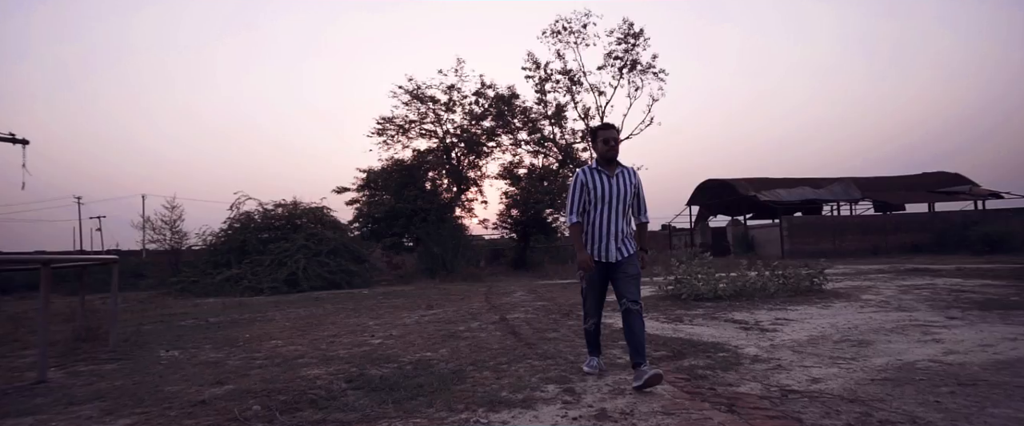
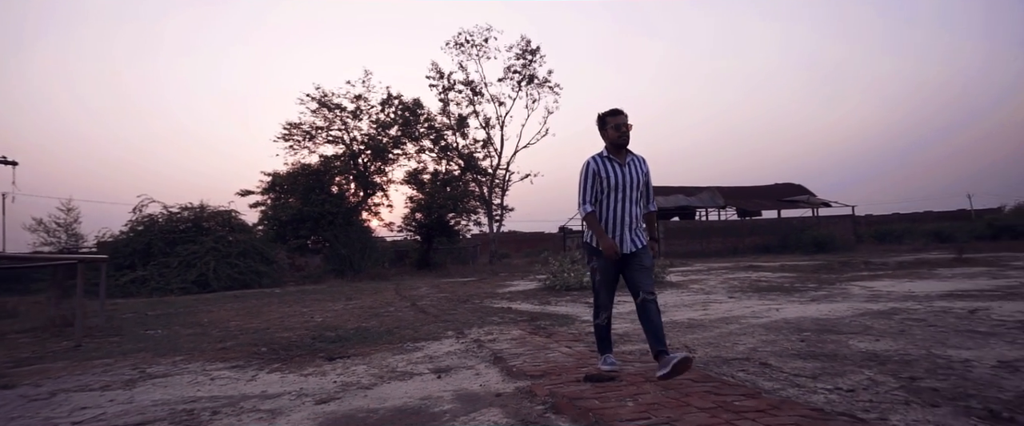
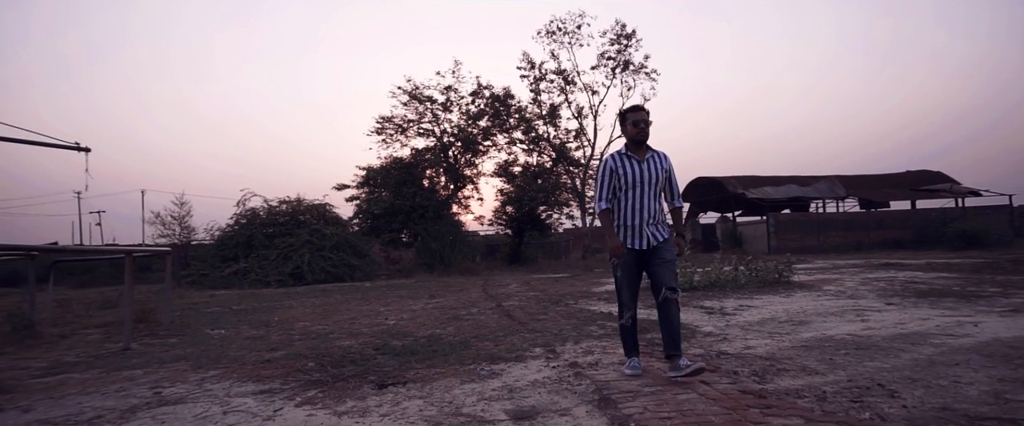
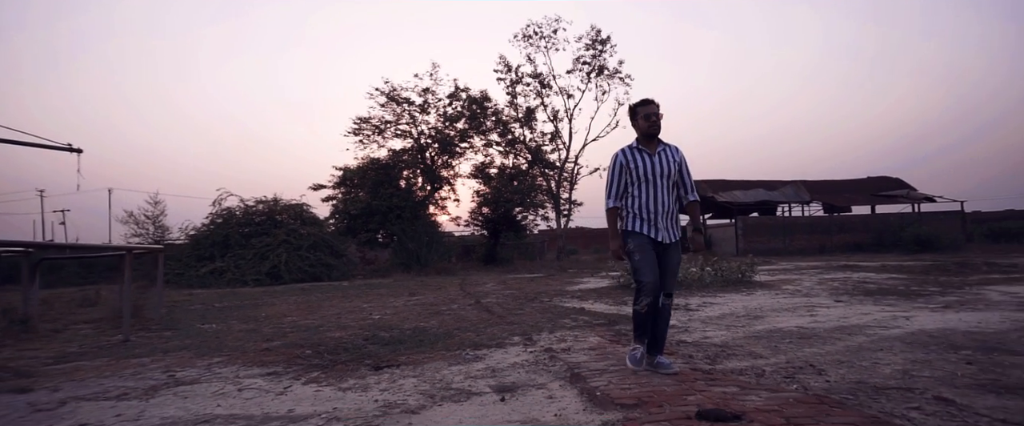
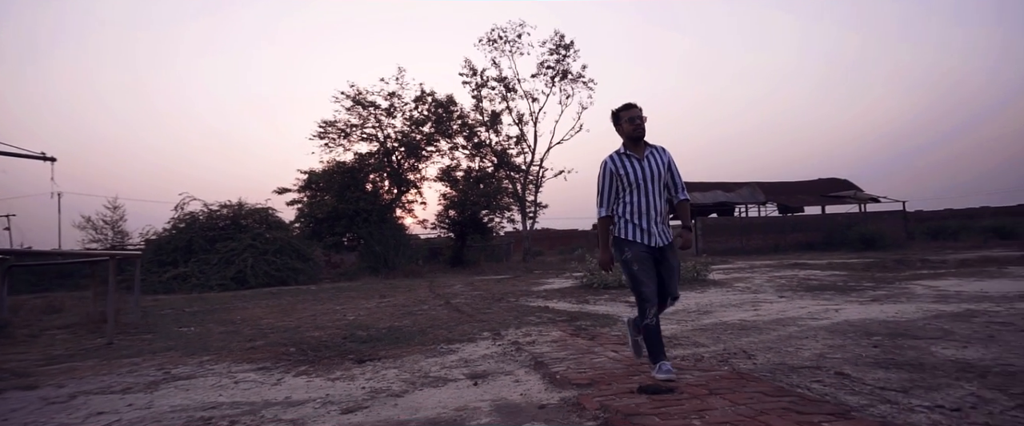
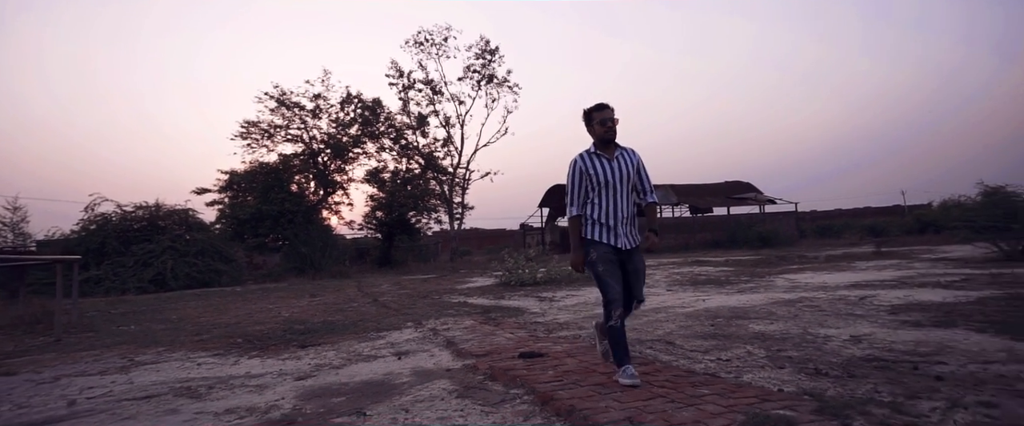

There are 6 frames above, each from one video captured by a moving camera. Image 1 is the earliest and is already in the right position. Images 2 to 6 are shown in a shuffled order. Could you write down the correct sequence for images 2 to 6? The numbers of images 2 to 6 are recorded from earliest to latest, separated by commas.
3, 4, 5, 2, 6
